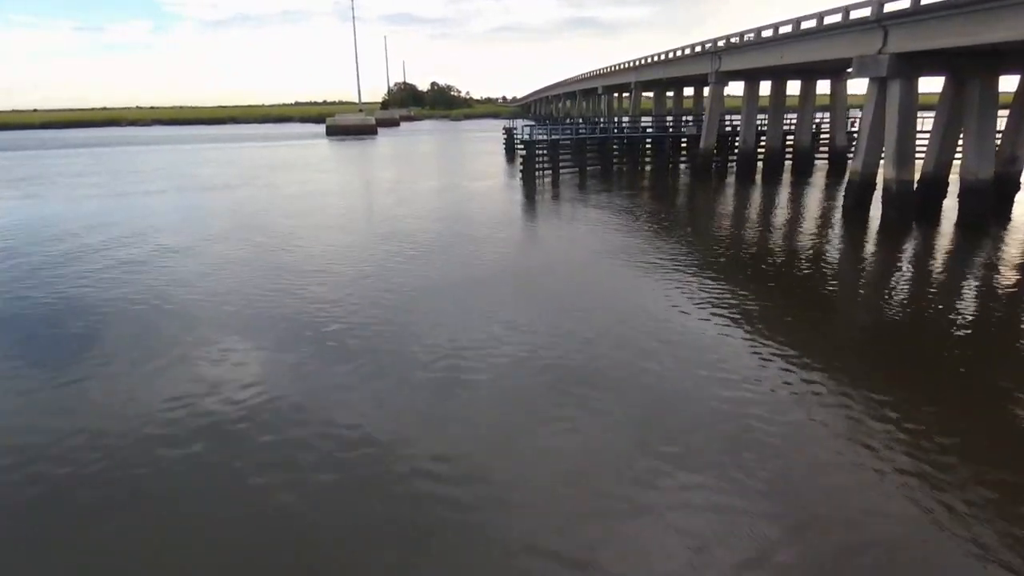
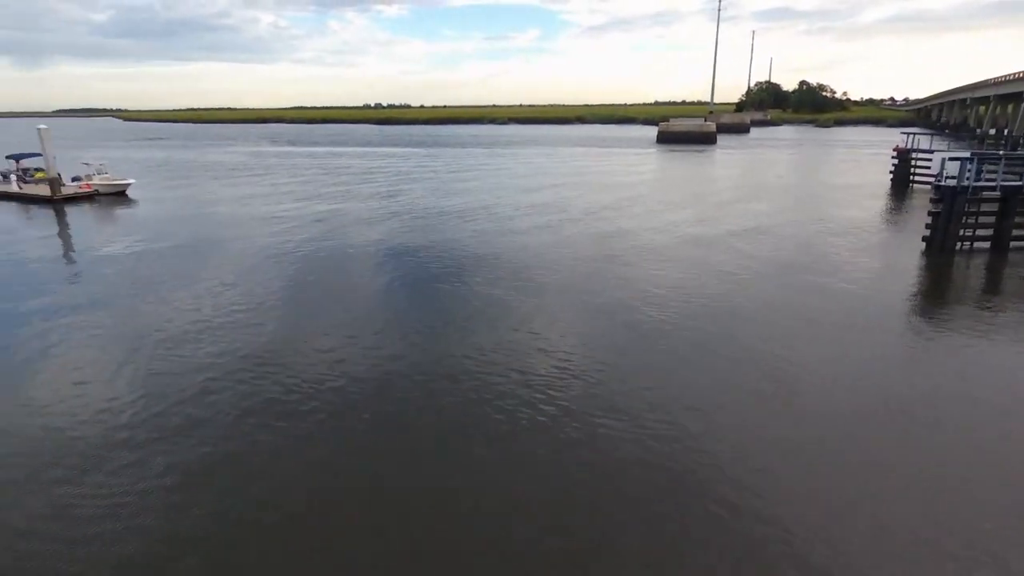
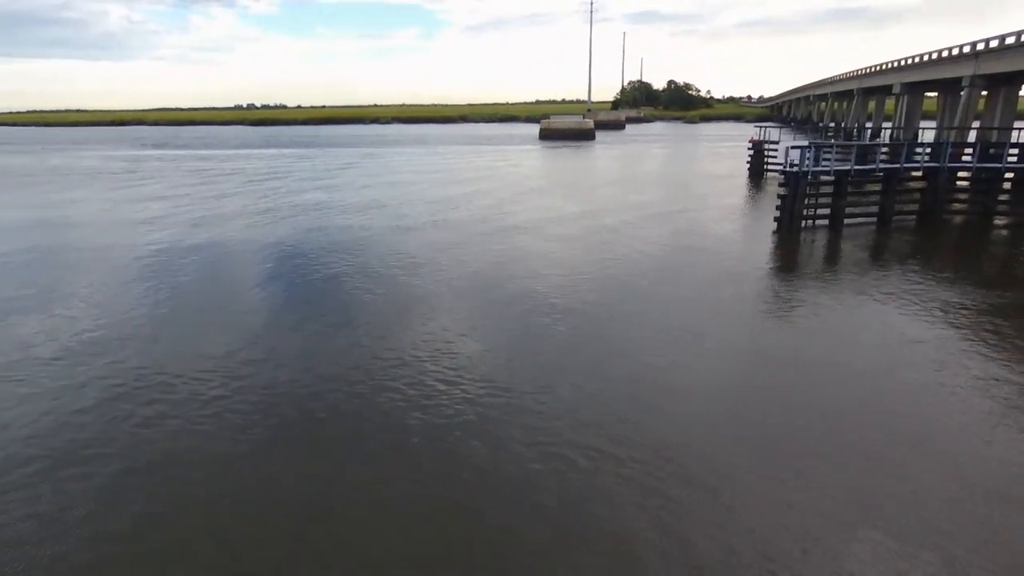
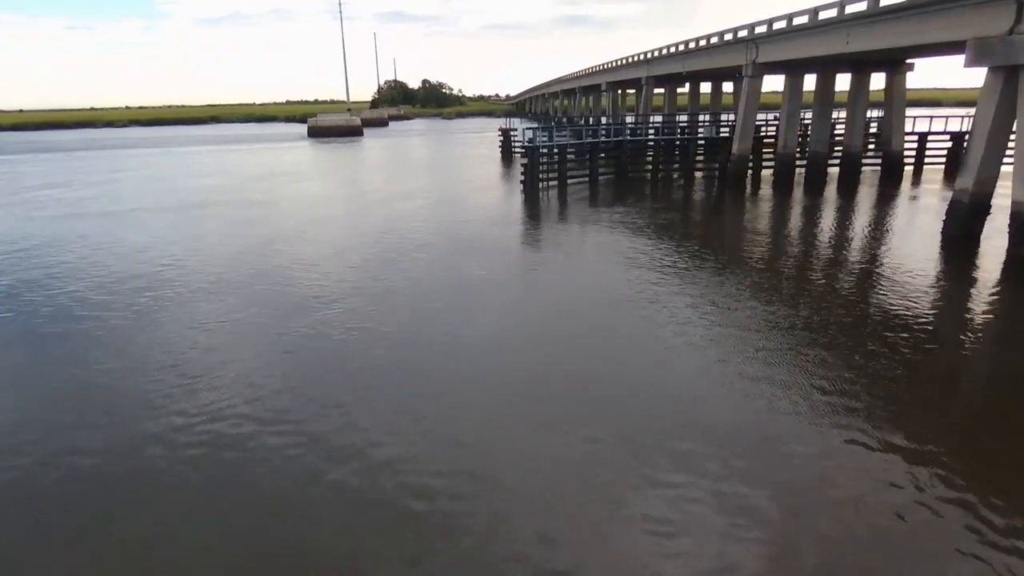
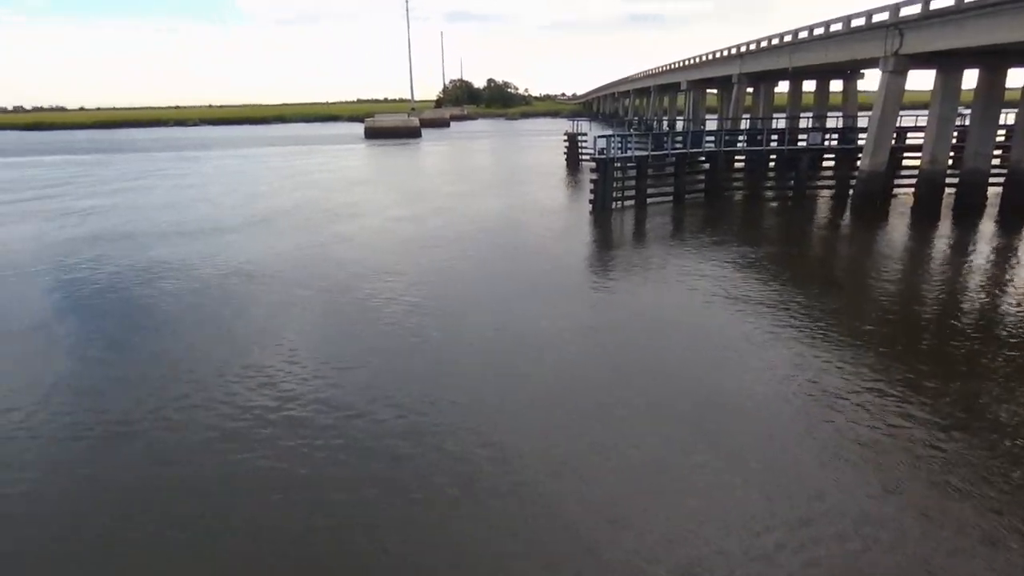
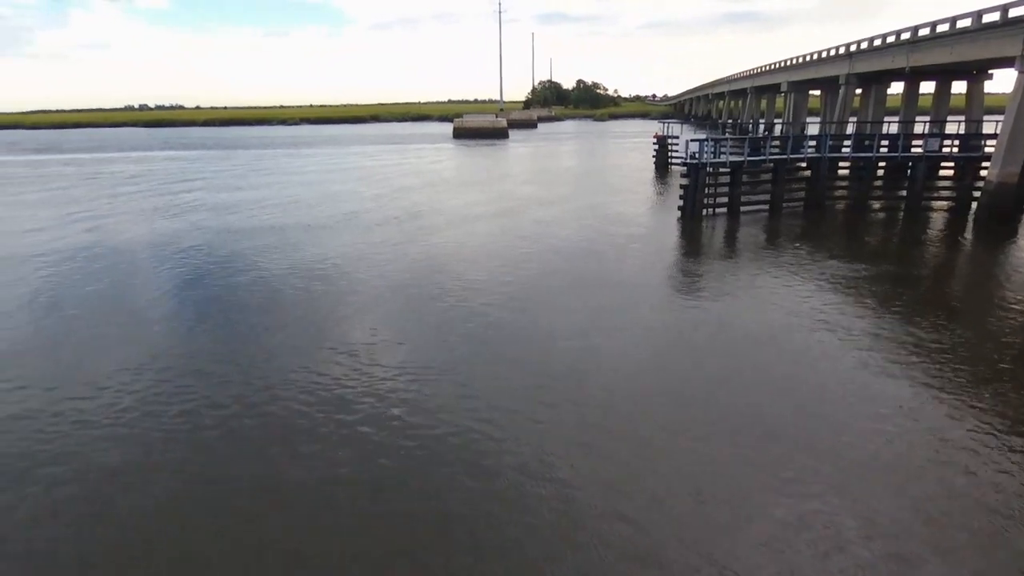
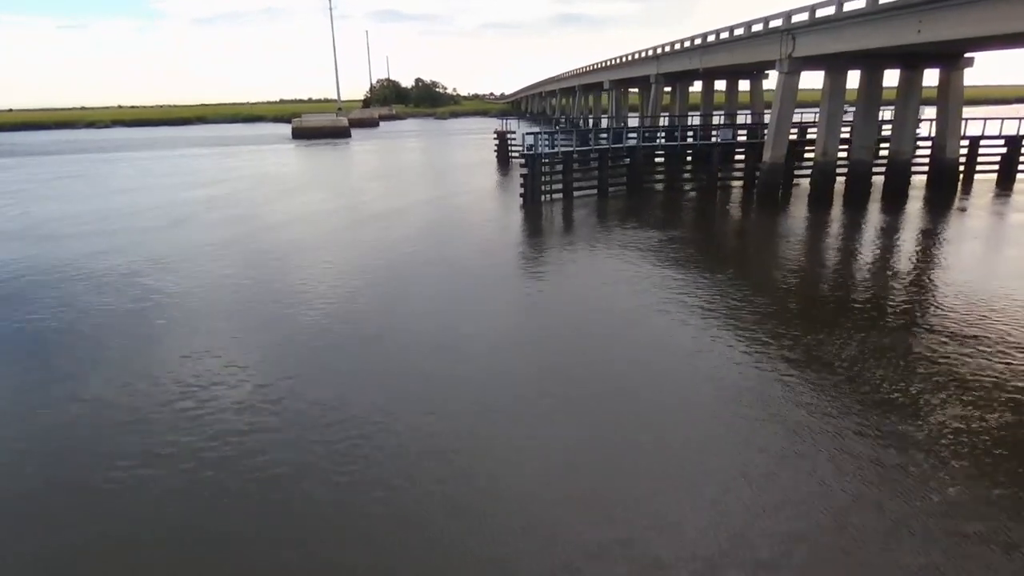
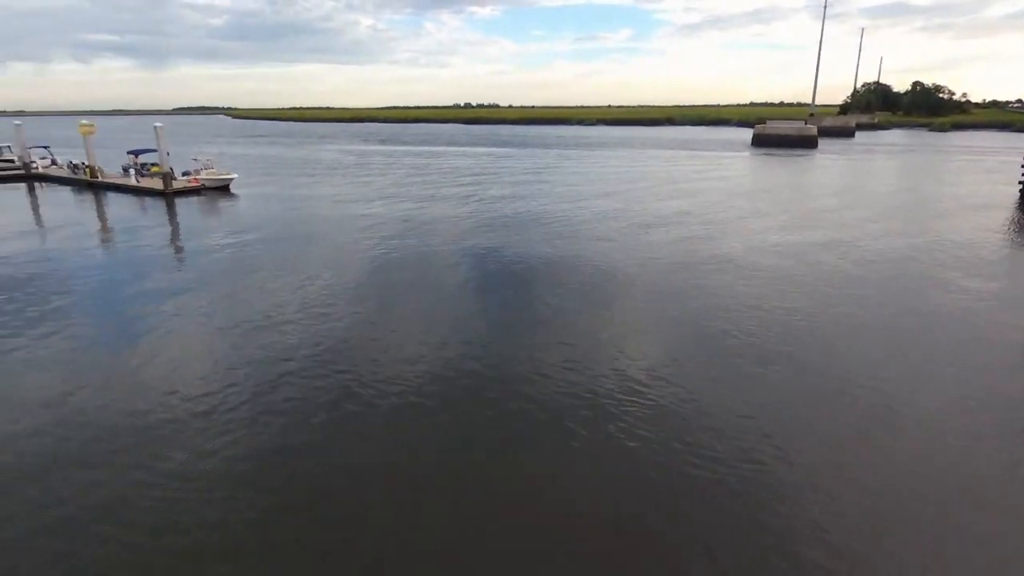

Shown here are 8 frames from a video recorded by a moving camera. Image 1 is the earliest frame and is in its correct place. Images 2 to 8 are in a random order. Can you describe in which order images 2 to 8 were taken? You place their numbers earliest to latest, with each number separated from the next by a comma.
4, 7, 5, 6, 3, 2, 8
